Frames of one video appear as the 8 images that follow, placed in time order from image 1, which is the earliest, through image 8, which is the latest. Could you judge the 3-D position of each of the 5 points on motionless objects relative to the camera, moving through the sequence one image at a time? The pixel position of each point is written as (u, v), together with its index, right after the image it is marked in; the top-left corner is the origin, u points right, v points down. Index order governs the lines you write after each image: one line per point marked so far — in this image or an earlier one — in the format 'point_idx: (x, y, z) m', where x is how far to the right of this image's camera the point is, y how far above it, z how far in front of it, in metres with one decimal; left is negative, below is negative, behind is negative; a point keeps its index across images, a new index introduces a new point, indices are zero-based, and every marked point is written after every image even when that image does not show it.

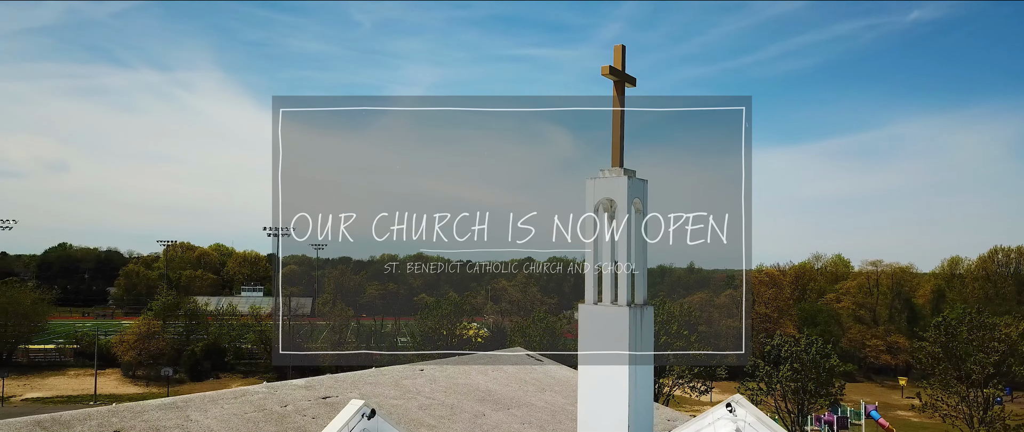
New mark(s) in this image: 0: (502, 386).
0: (-0.2, -3.2, +14.3) m
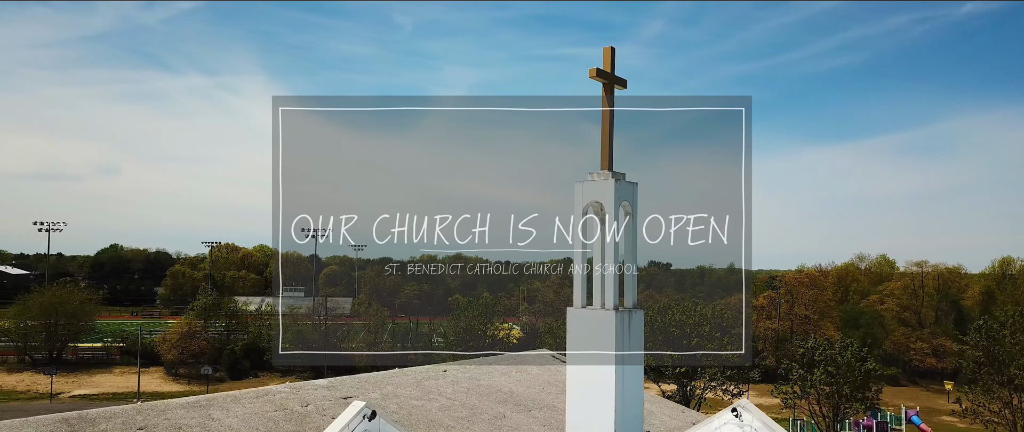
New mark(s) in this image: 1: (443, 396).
0: (+0.2, -3.3, +14.3) m
1: (-1.2, -3.1, +12.9) m
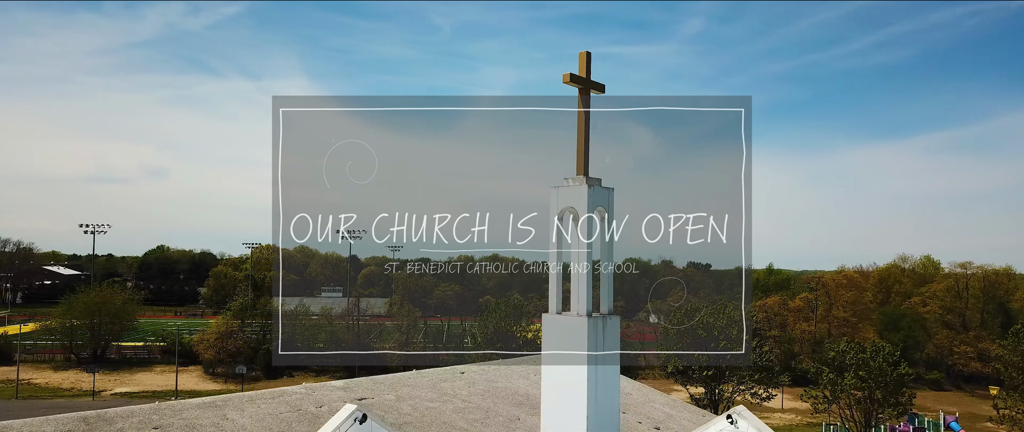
0: (+0.6, -3.3, +14.3) m
1: (-0.9, -3.1, +12.9) m
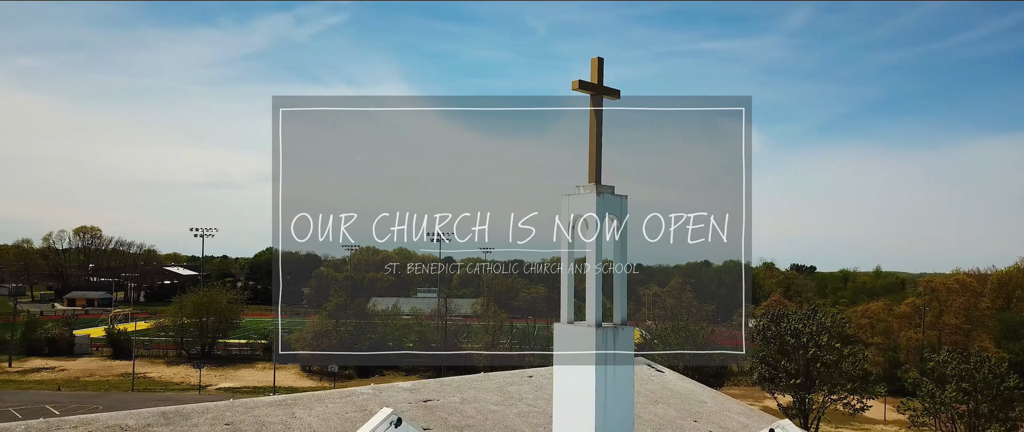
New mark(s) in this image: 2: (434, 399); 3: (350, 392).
0: (+1.9, -3.4, +14.1) m
1: (+0.2, -3.2, +12.9) m
2: (-1.3, -3.0, +12.2) m
3: (-2.6, -2.8, +11.9) m
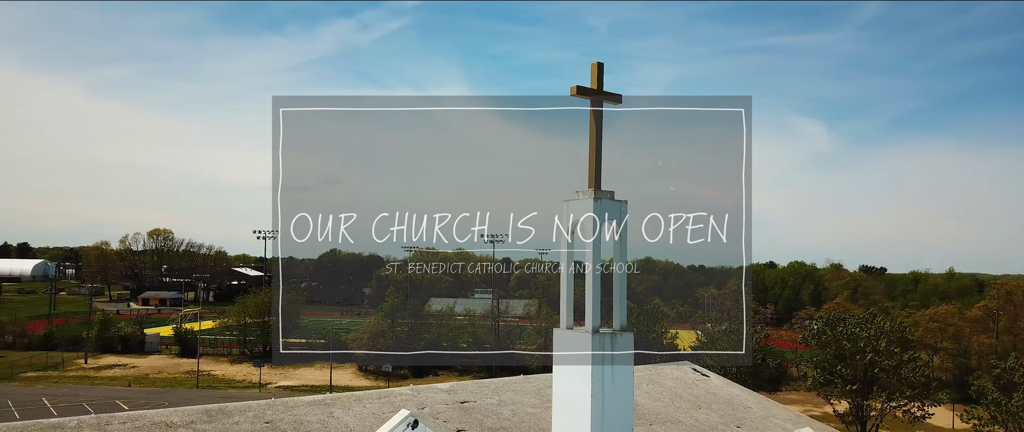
0: (+2.6, -3.4, +13.9) m
1: (+0.9, -3.2, +12.9) m
2: (-0.7, -3.0, +12.3) m
3: (-2.0, -2.8, +12.1) m
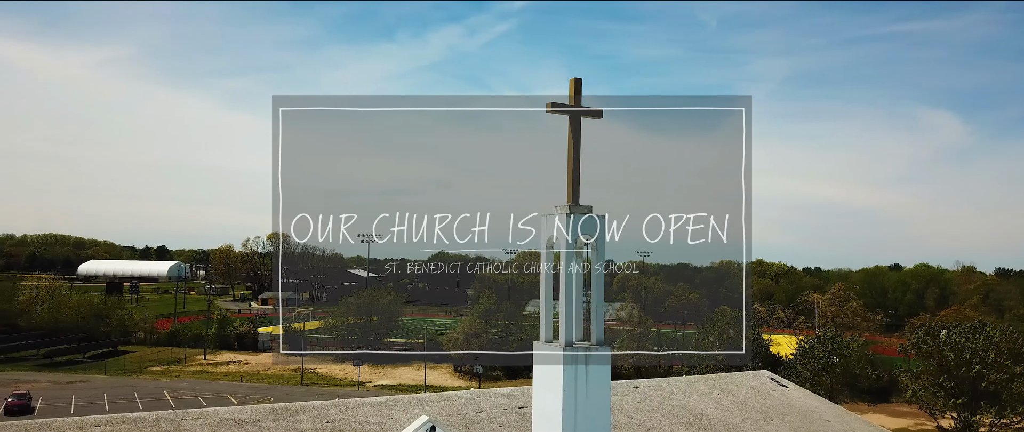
0: (+3.8, -3.5, +13.6) m
1: (+1.9, -3.3, +12.8) m
2: (+0.3, -3.1, +12.5) m
3: (-1.0, -3.0, +12.4) m
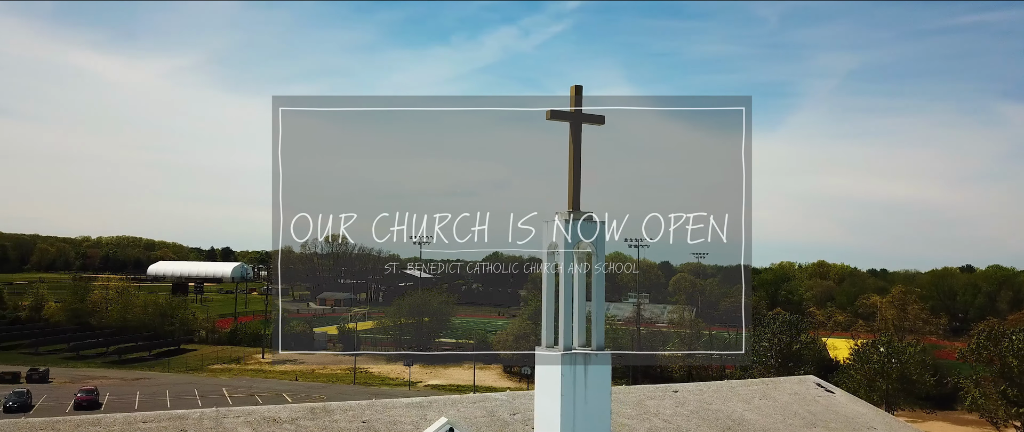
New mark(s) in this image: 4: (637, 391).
0: (+4.4, -3.5, +13.4) m
1: (+2.5, -3.4, +12.7) m
2: (+0.9, -3.2, +12.5) m
3: (-0.4, -3.0, +12.6) m
4: (+2.3, -3.2, +14.1) m
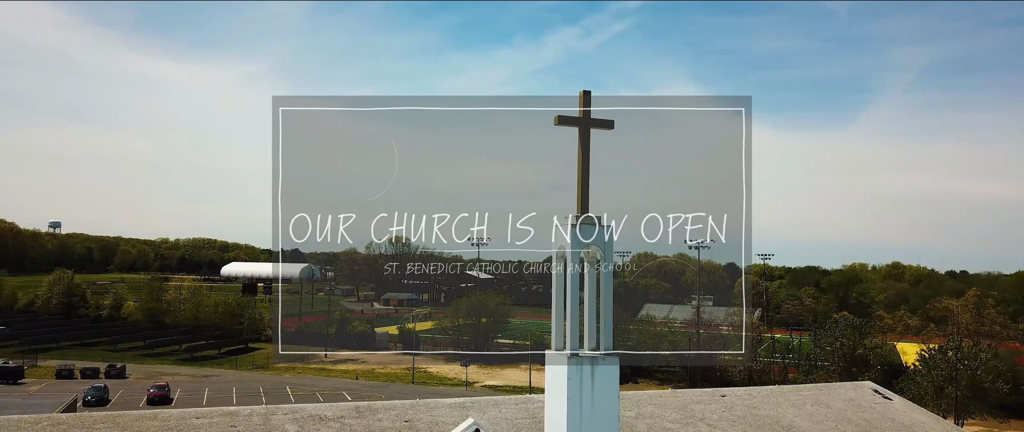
0: (+5.2, -3.6, +13.0) m
1: (+3.2, -3.4, +12.5) m
2: (+1.6, -3.2, +12.4) m
3: (+0.3, -3.1, +12.6) m
4: (+3.2, -3.2, +13.9) m
